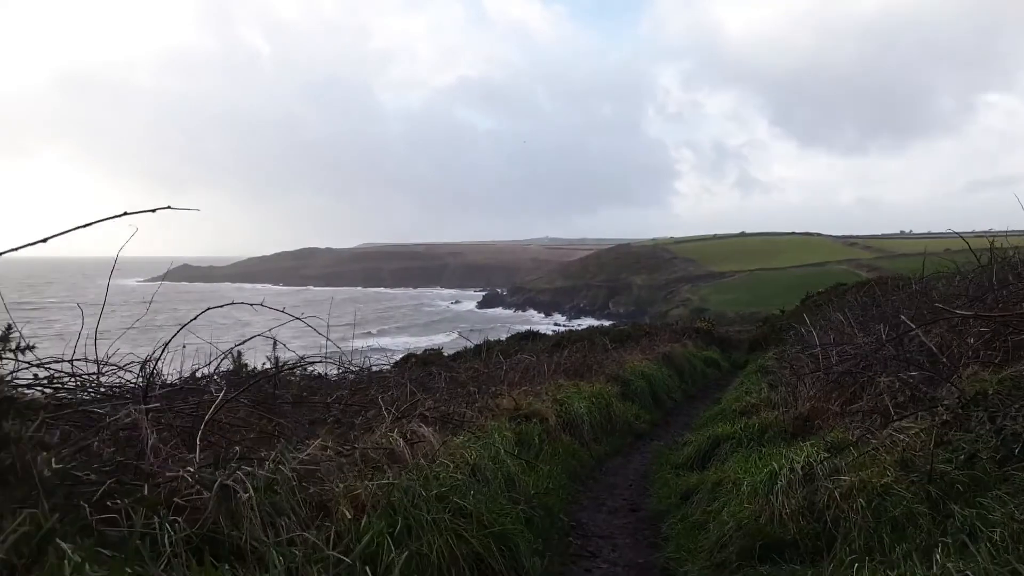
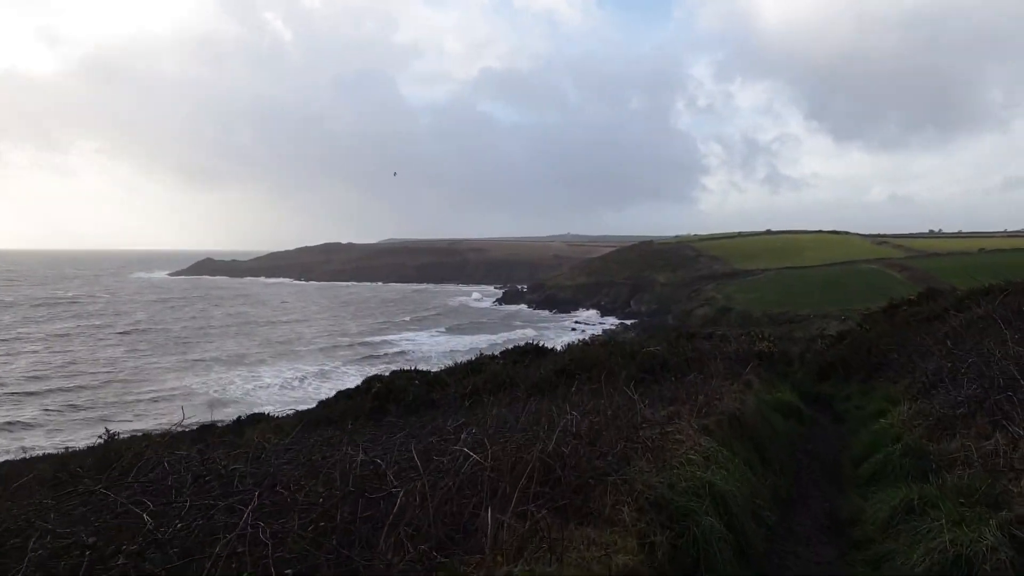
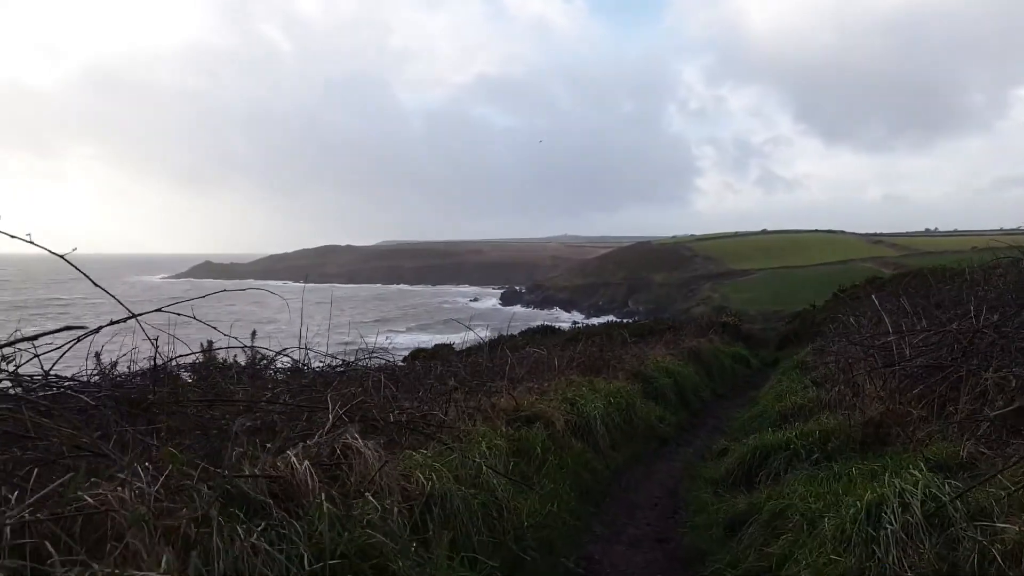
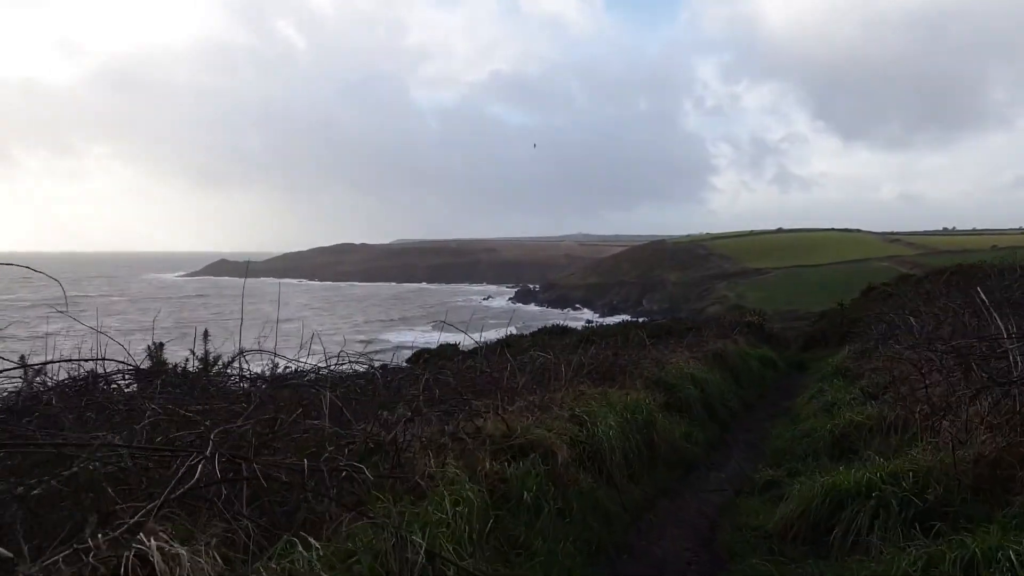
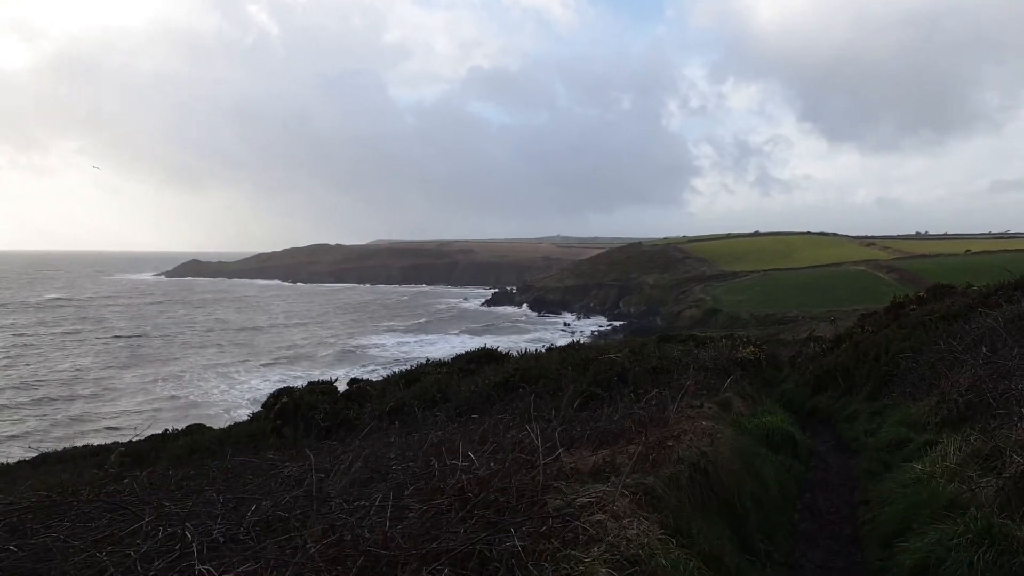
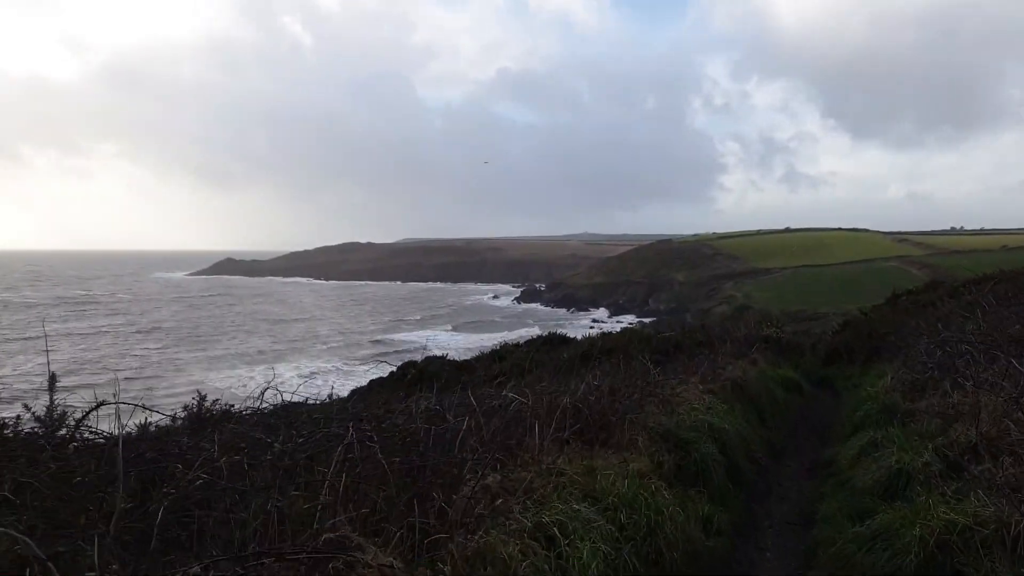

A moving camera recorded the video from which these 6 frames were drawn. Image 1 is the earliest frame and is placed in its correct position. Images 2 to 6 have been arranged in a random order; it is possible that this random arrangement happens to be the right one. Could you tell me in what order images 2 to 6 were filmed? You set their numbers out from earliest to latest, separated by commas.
3, 4, 6, 2, 5
